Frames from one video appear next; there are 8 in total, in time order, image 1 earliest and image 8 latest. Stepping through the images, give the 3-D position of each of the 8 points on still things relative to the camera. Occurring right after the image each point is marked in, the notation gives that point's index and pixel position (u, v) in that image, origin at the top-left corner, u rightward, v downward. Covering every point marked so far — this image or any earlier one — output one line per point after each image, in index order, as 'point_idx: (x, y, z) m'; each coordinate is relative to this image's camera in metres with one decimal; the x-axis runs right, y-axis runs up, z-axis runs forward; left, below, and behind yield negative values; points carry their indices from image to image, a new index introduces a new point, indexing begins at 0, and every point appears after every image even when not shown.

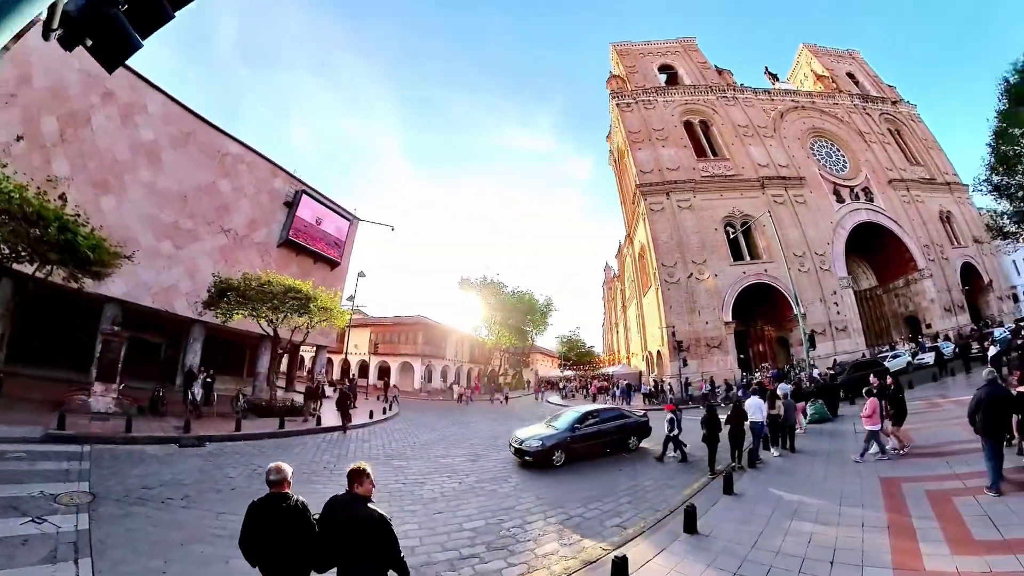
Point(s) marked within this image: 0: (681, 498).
0: (+2.8, -3.5, +6.9) m
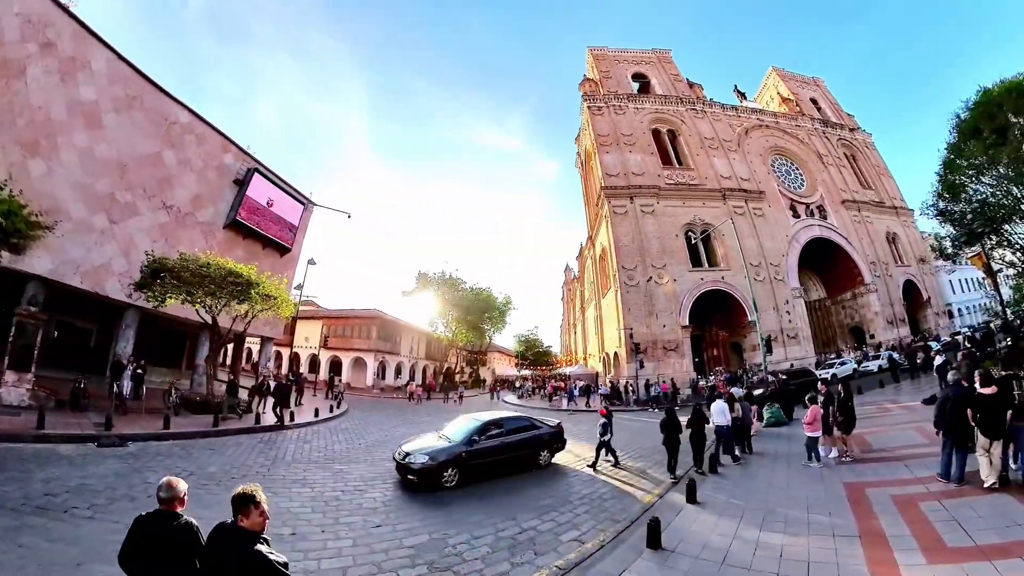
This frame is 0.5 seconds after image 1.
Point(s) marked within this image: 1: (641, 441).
0: (+2.0, -3.4, +6.3) m
1: (+3.7, -4.1, +11.2) m
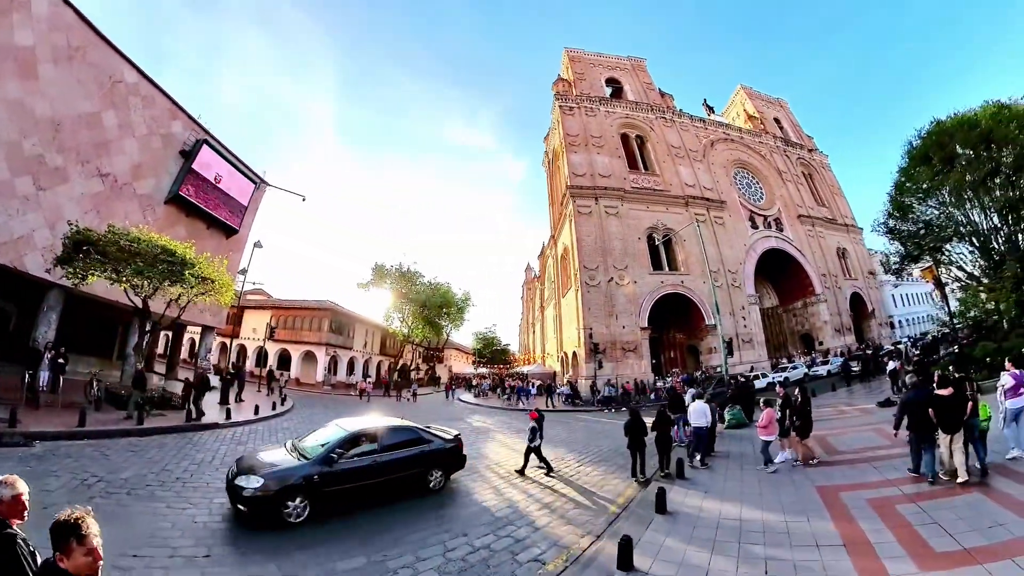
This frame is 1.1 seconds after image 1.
0: (+1.4, -3.2, +5.7) m
1: (+2.5, -4.0, +10.7) m
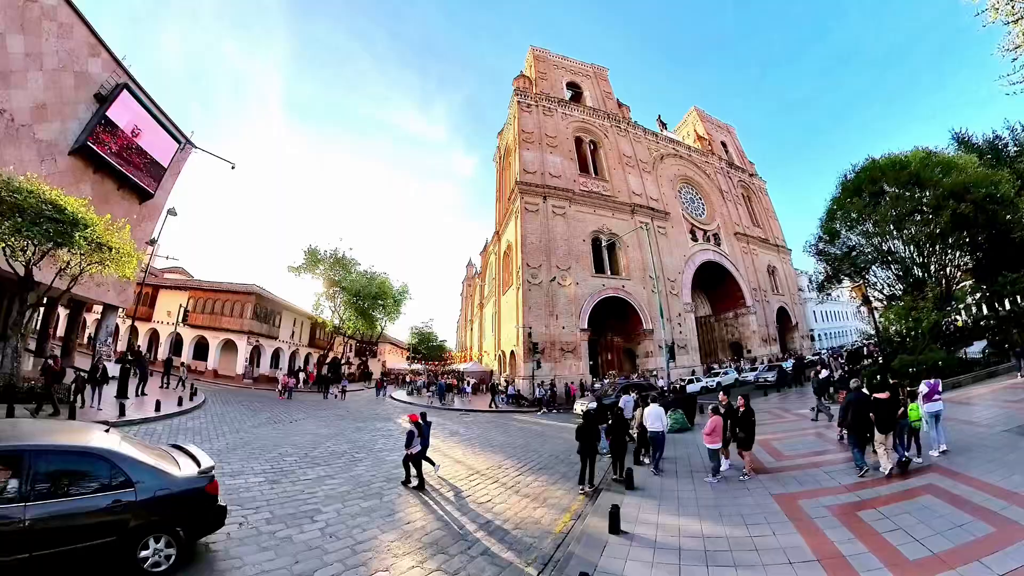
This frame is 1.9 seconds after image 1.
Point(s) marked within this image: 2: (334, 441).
0: (+0.6, -3.0, +4.9) m
1: (+0.9, -3.9, +10.0) m
2: (-4.2, -3.6, +9.6) m
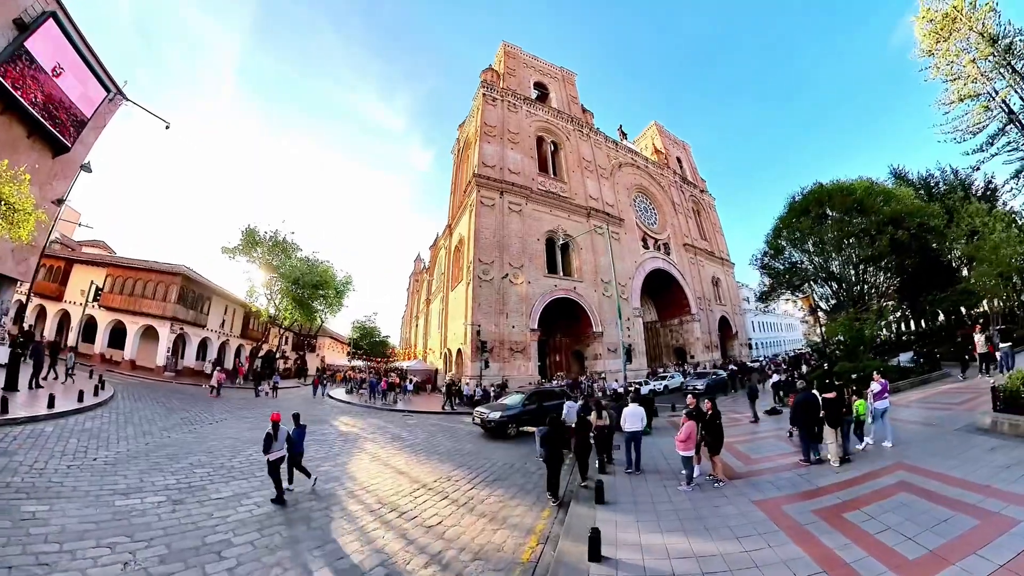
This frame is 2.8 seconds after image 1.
0: (0.0, -3.0, +4.4) m
1: (-0.3, -3.8, +9.6) m
2: (-5.3, -3.3, +8.5) m
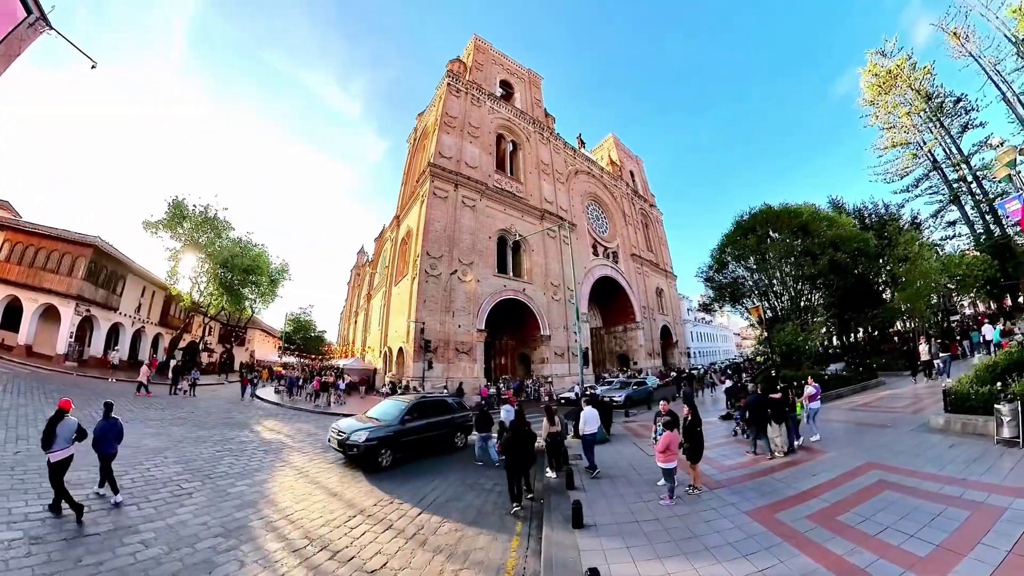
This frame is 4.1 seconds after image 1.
0: (-0.5, -3.1, +3.9) m
1: (-1.5, -3.8, +8.9) m
2: (-6.3, -3.0, +7.2) m
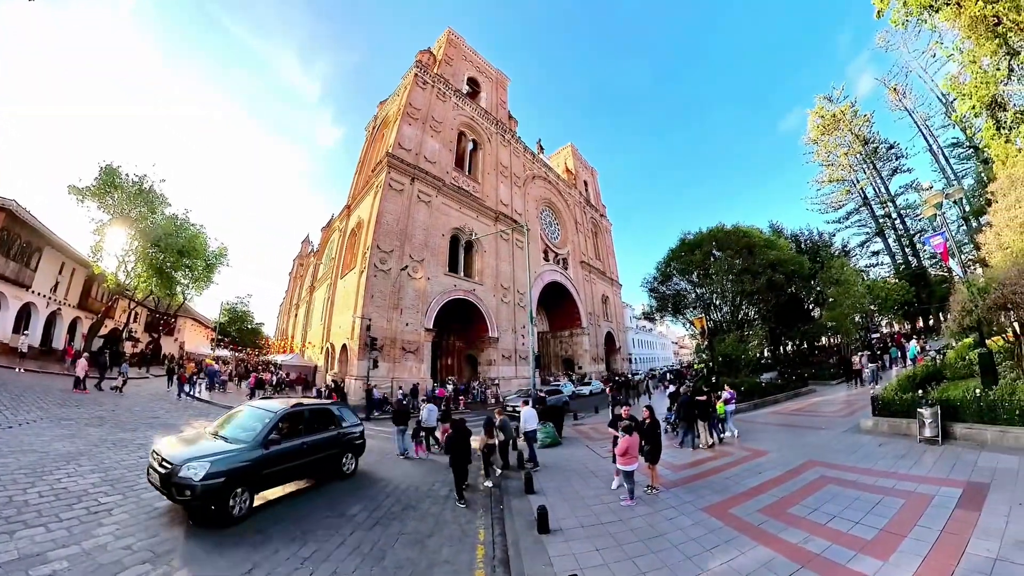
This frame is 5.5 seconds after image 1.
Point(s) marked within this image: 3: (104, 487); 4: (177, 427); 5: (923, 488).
0: (-0.5, -3.0, +3.7) m
1: (-2.3, -3.8, +8.6) m
2: (-6.7, -2.7, +6.2) m
3: (-5.8, -2.8, +5.9) m
4: (-7.8, -3.2, +9.4) m
5: (+5.8, -2.8, +5.8) m
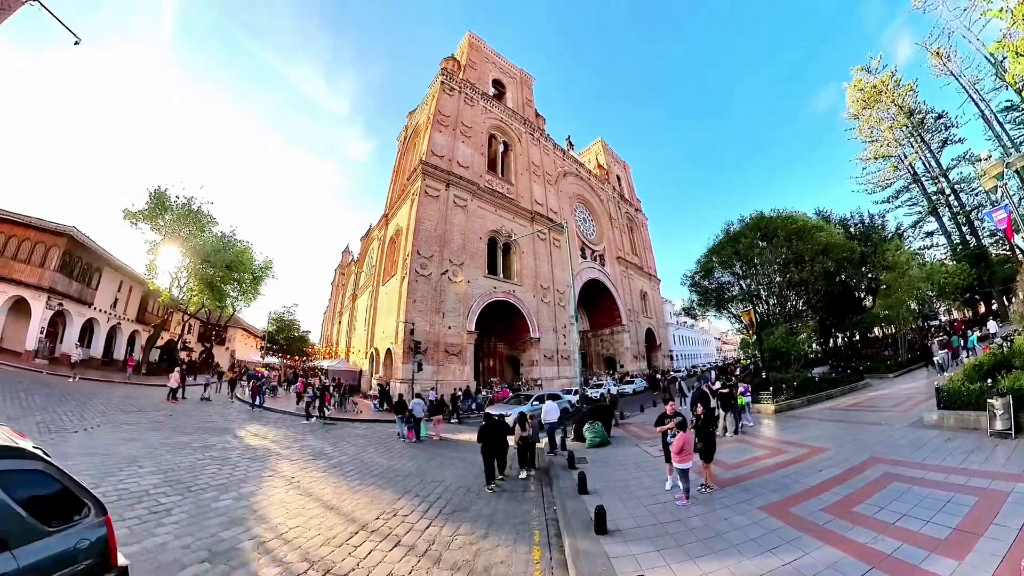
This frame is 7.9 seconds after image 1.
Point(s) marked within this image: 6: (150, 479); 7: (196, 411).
0: (+0.3, -3.1, +3.9) m
1: (-1.1, -3.9, +8.8) m
2: (-5.7, -3.0, +6.8) m
3: (-4.8, -3.1, +6.4) m
4: (-6.5, -3.5, +10.1) m
5: (+6.7, -2.6, +5.4) m
6: (-5.4, -3.0, +6.7) m
7: (-10.8, -4.1, +13.8) m
